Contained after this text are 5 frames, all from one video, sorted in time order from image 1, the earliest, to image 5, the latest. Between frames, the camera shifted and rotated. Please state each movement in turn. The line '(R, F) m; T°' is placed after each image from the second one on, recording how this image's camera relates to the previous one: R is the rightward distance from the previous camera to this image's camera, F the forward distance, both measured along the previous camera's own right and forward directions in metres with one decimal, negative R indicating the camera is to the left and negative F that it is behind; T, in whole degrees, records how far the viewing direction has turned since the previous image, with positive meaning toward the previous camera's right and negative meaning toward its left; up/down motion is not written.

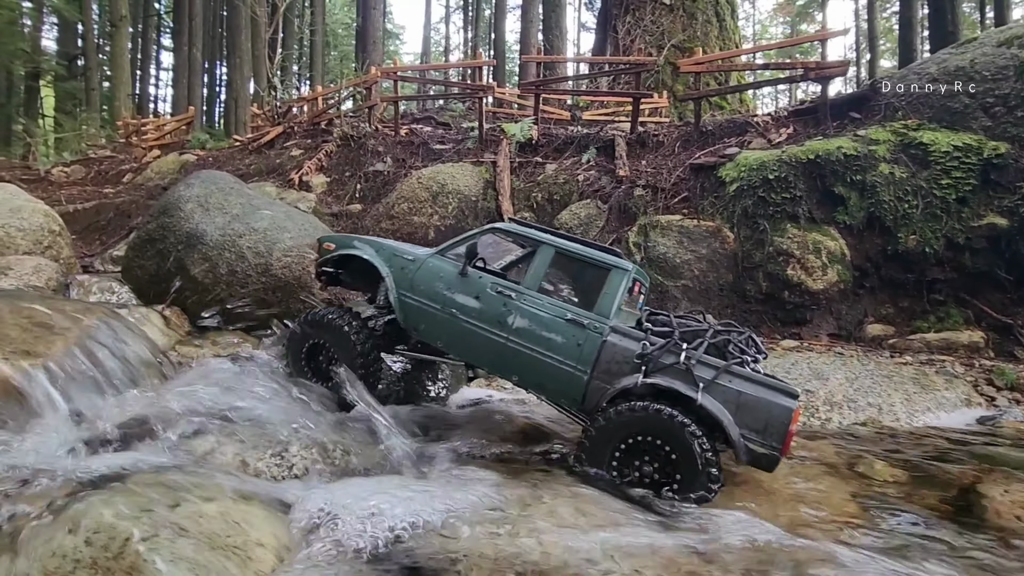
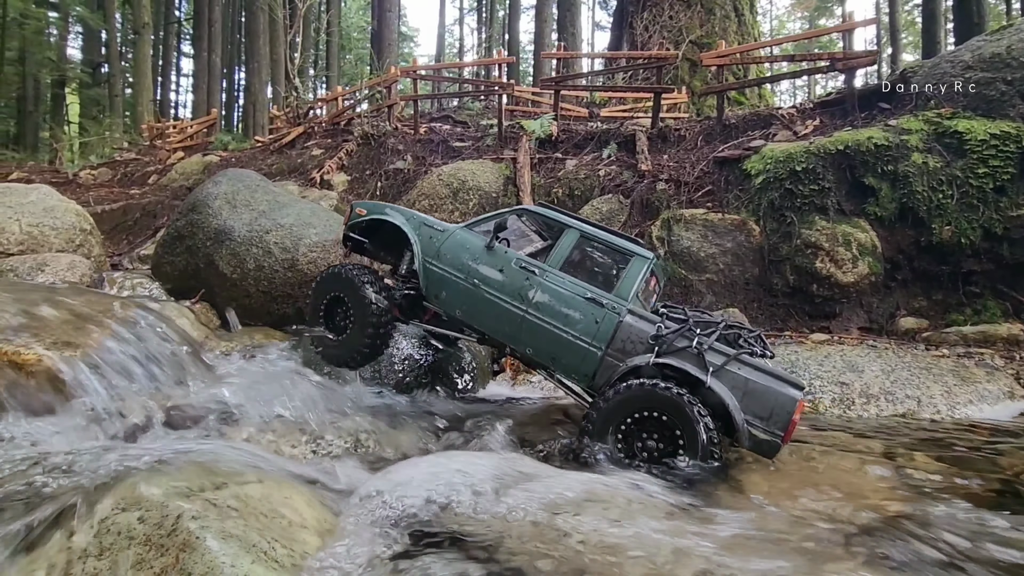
(-0.1, 0.0) m; -2°
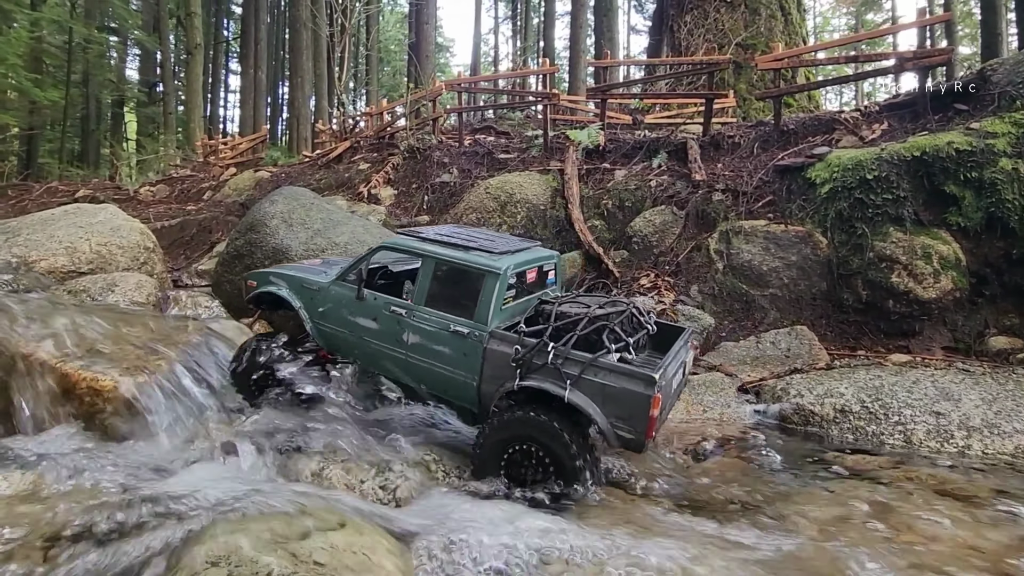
(-0.3, +0.2) m; -4°
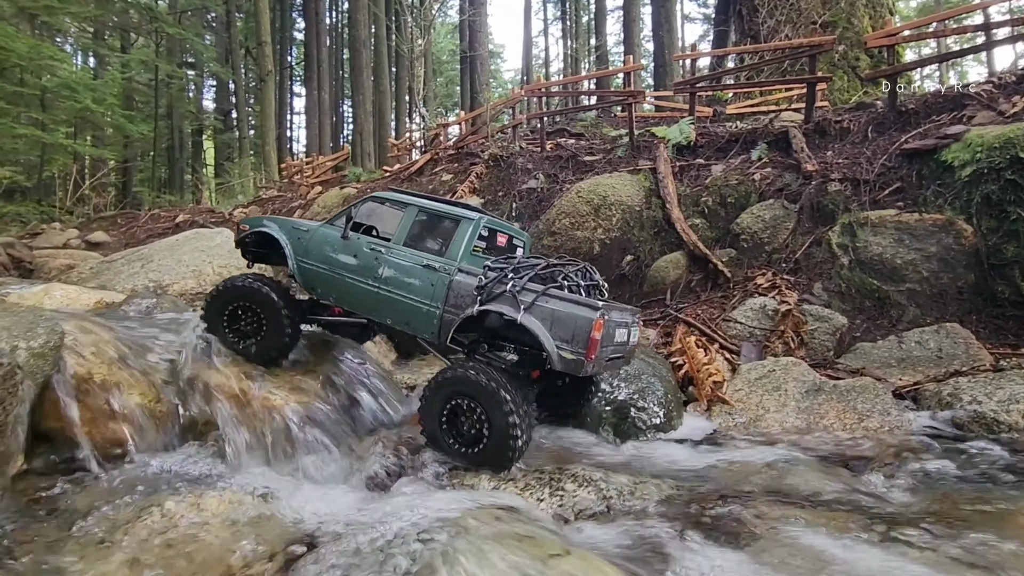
(-0.9, +0.1) m; -6°
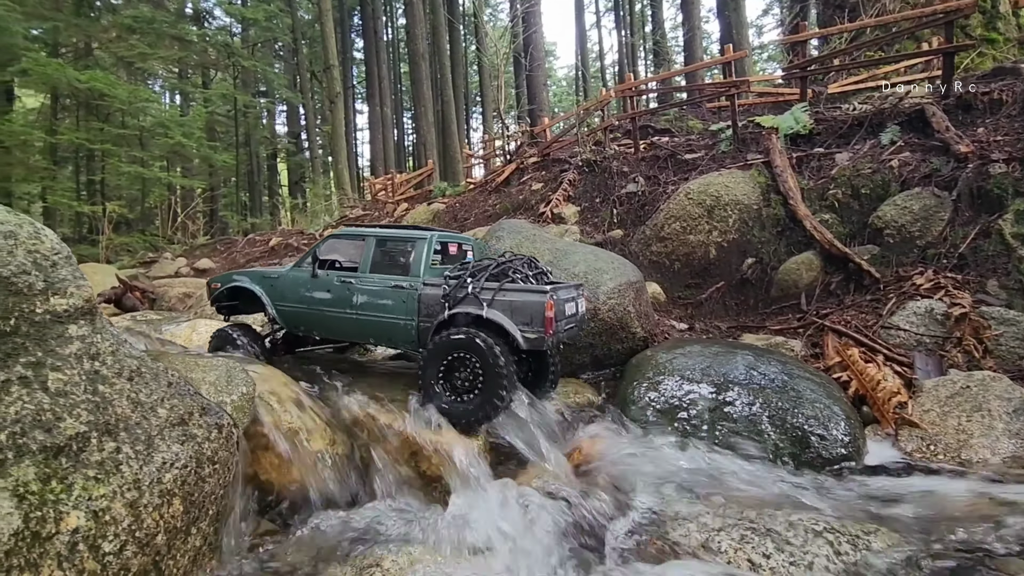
(-1.0, +0.2) m; -7°
